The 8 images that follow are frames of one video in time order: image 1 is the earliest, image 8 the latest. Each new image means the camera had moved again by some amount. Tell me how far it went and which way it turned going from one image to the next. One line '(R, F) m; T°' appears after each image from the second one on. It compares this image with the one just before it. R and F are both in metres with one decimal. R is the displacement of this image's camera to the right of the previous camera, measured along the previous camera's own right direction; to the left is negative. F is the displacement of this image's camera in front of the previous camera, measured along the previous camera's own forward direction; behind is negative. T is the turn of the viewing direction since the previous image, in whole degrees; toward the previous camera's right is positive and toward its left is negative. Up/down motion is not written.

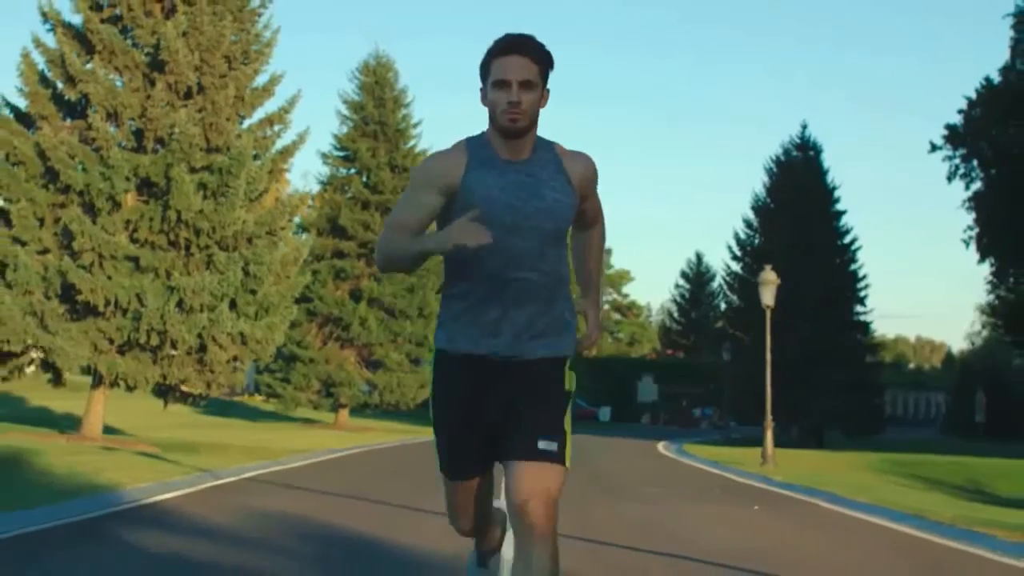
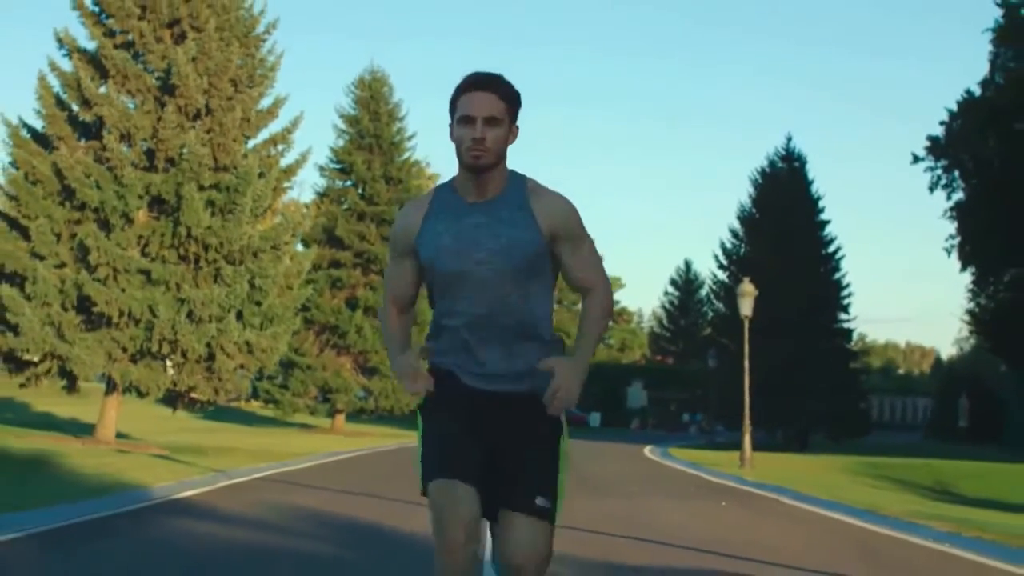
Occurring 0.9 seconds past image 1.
(0.0, -1.6) m; 0°
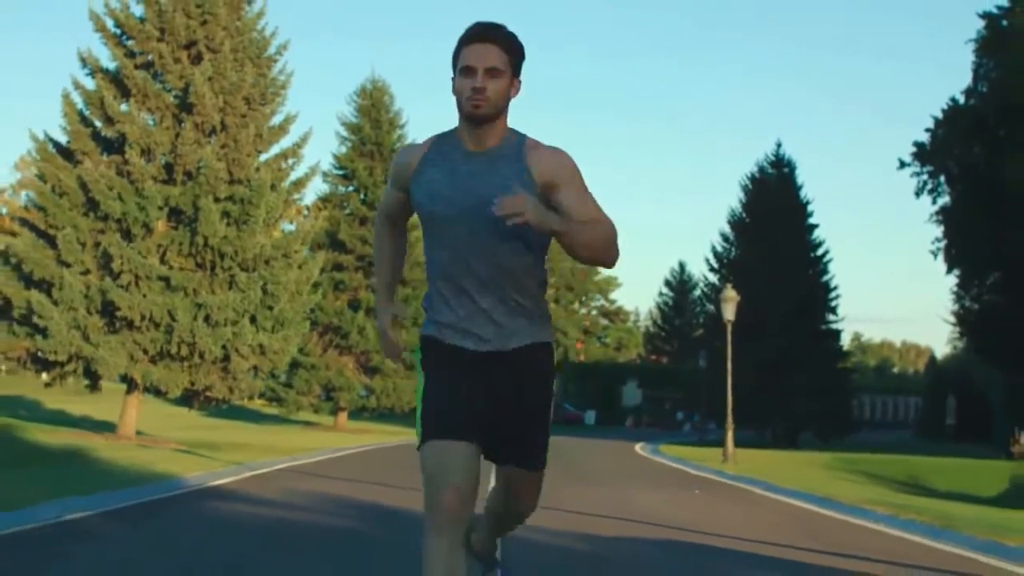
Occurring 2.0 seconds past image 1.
(0.0, -2.0) m; 0°
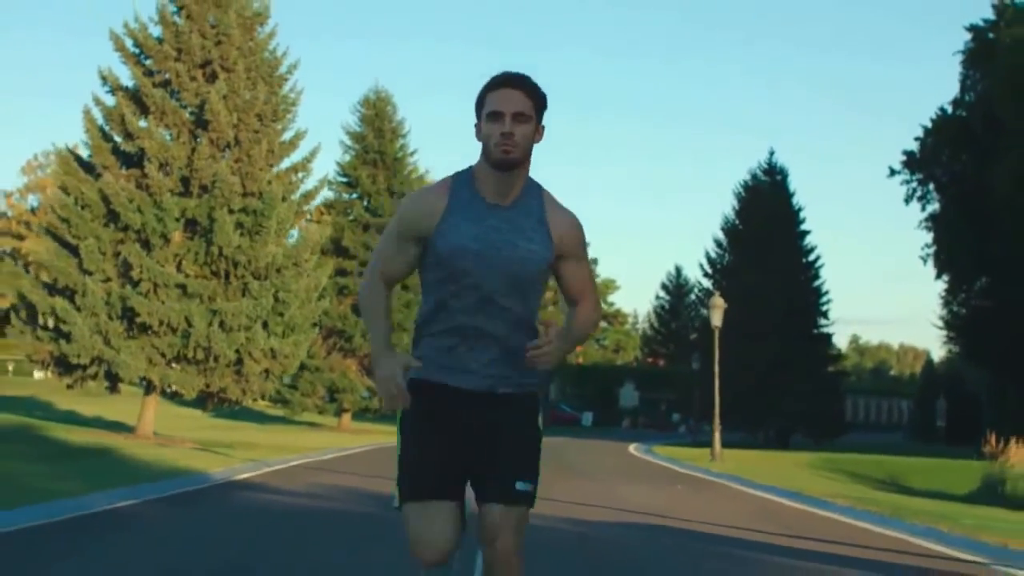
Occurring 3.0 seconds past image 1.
(0.0, -1.7) m; 0°
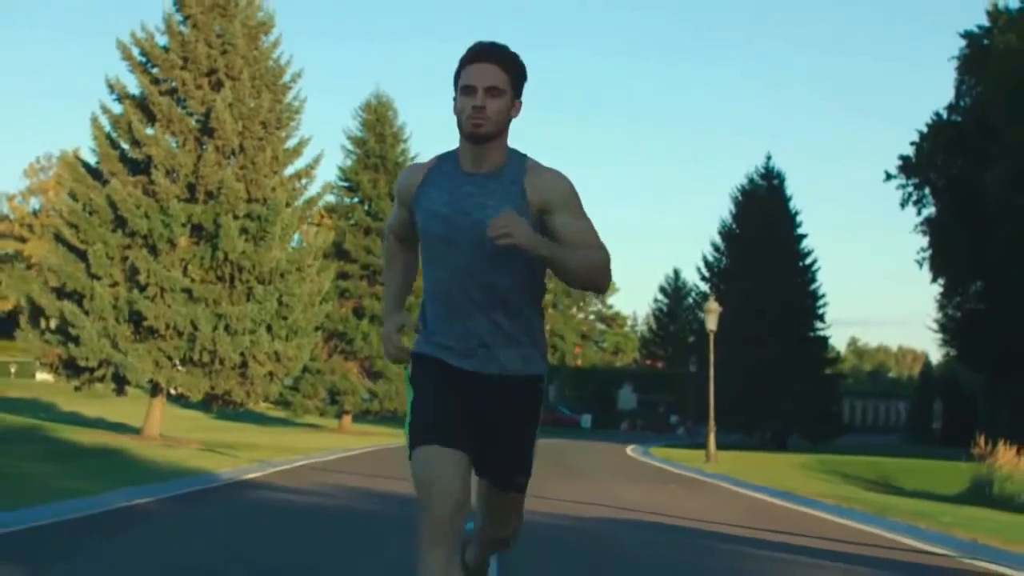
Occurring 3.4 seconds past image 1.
(0.0, -0.7) m; 0°
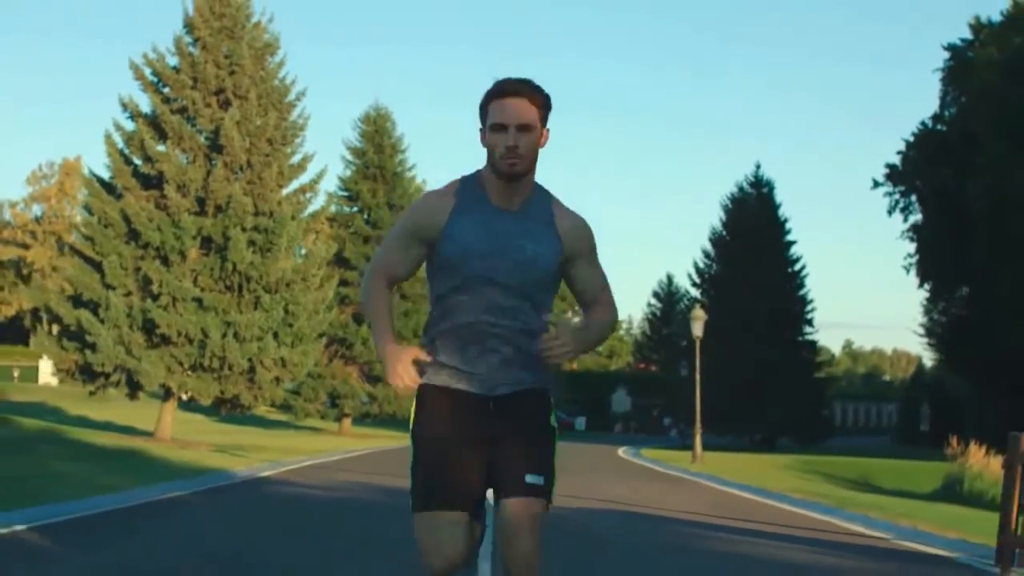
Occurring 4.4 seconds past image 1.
(0.0, -1.7) m; 0°
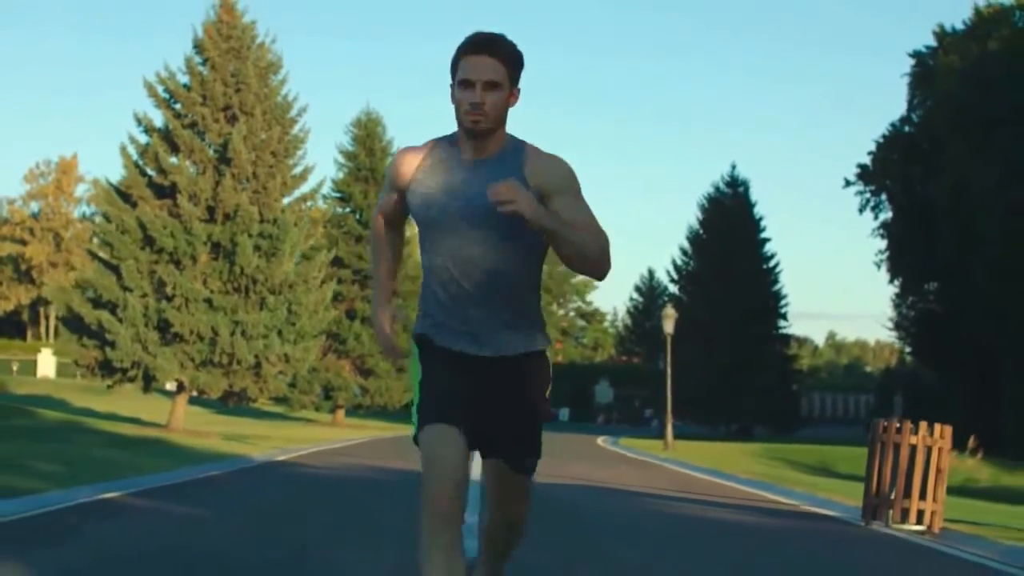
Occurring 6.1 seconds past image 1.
(0.0, -3.1) m; +1°
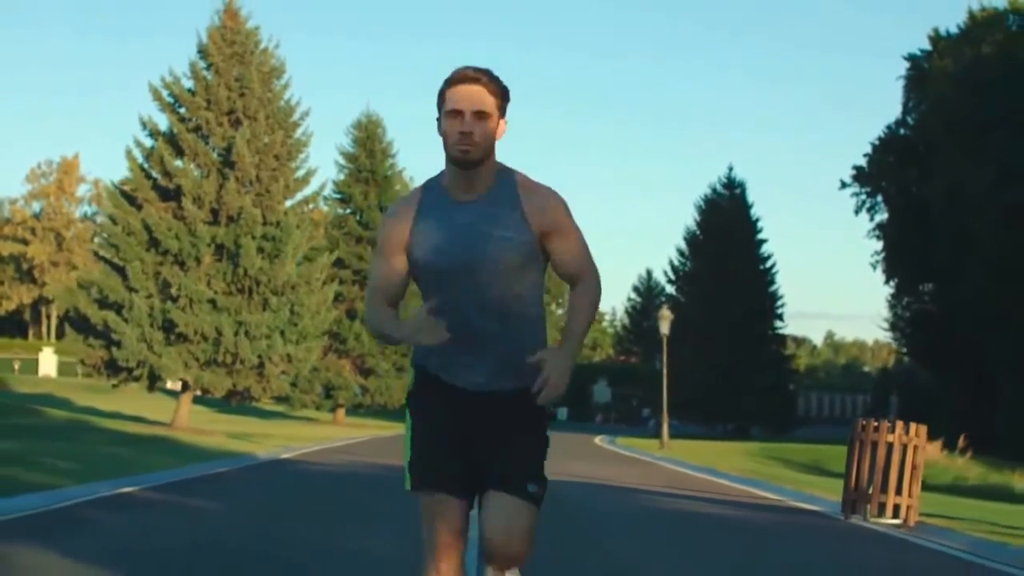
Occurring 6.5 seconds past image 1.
(0.0, -0.7) m; 0°
